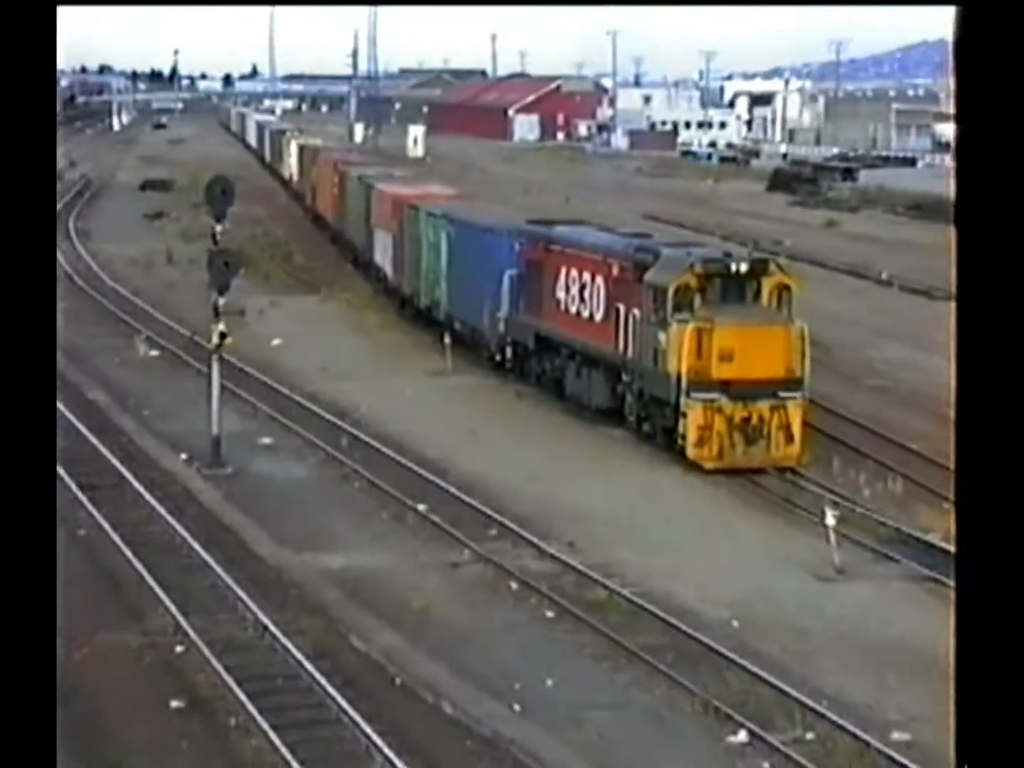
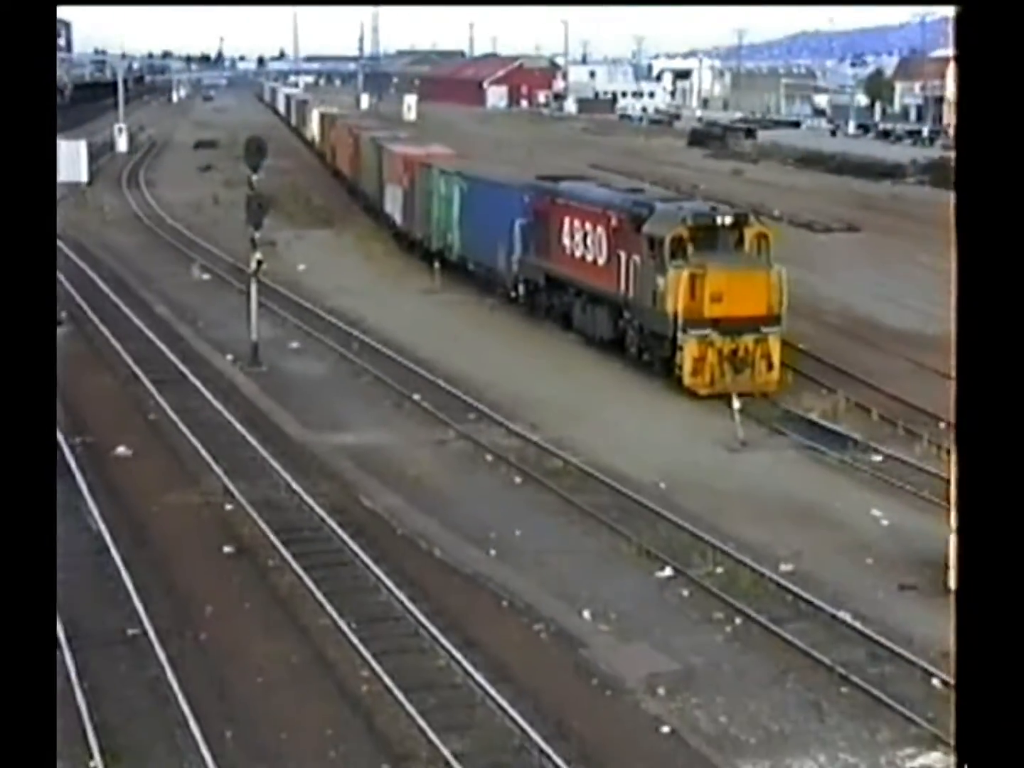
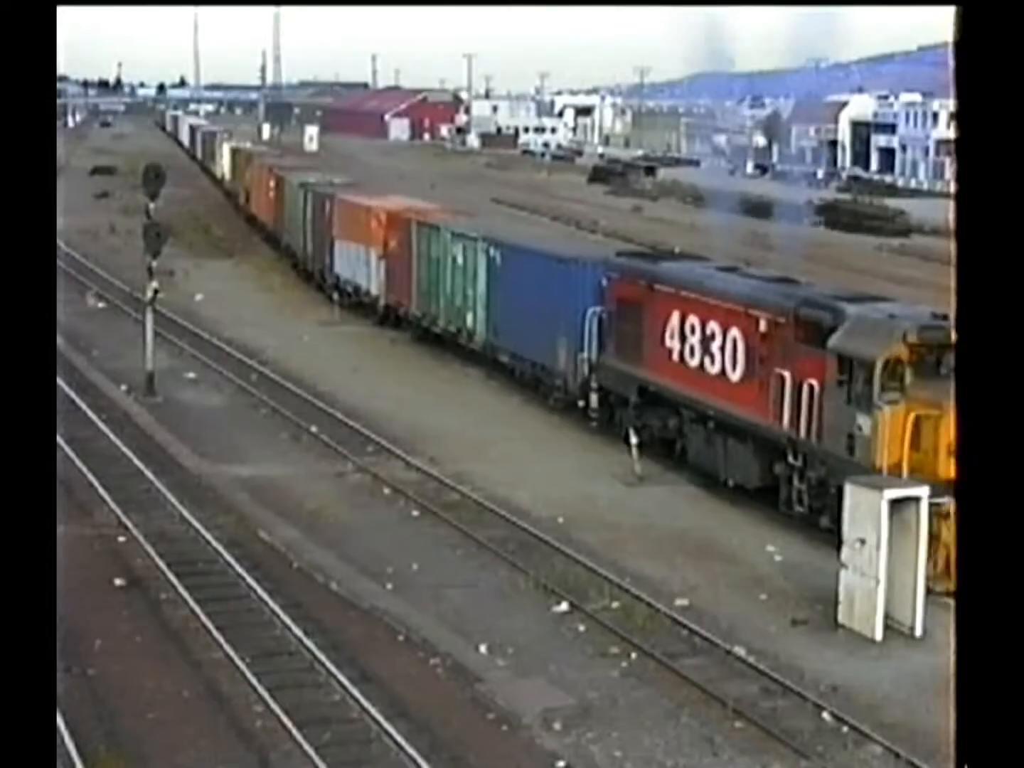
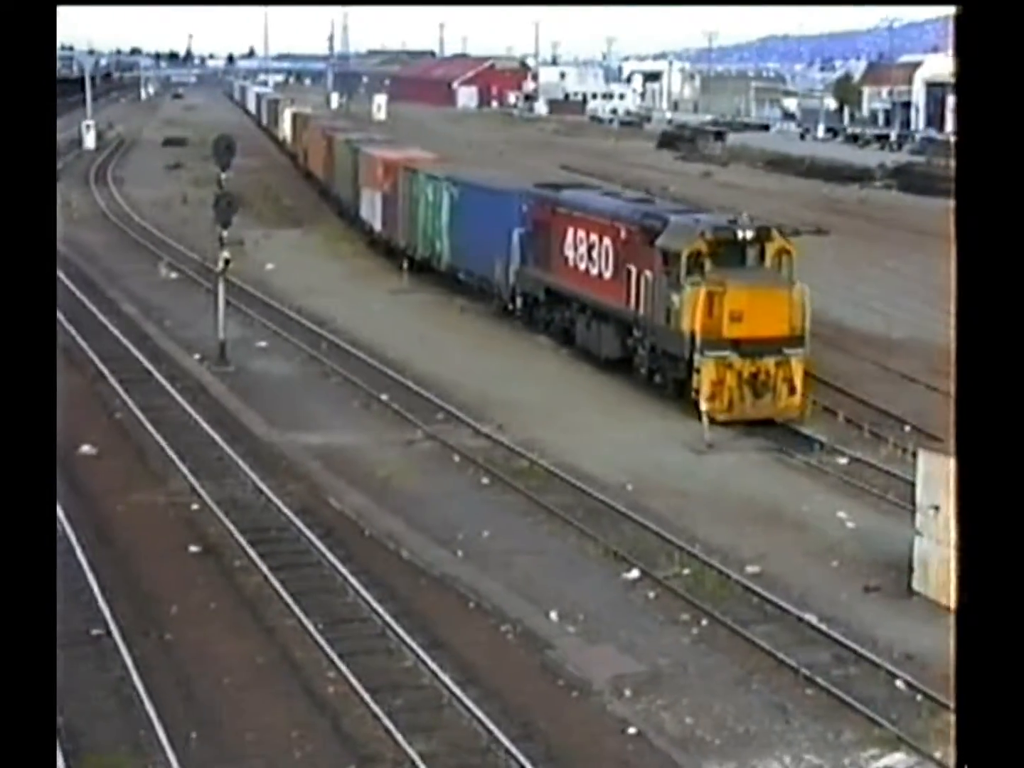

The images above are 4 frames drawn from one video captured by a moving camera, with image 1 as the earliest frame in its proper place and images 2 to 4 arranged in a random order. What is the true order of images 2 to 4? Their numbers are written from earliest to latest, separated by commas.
2, 4, 3
